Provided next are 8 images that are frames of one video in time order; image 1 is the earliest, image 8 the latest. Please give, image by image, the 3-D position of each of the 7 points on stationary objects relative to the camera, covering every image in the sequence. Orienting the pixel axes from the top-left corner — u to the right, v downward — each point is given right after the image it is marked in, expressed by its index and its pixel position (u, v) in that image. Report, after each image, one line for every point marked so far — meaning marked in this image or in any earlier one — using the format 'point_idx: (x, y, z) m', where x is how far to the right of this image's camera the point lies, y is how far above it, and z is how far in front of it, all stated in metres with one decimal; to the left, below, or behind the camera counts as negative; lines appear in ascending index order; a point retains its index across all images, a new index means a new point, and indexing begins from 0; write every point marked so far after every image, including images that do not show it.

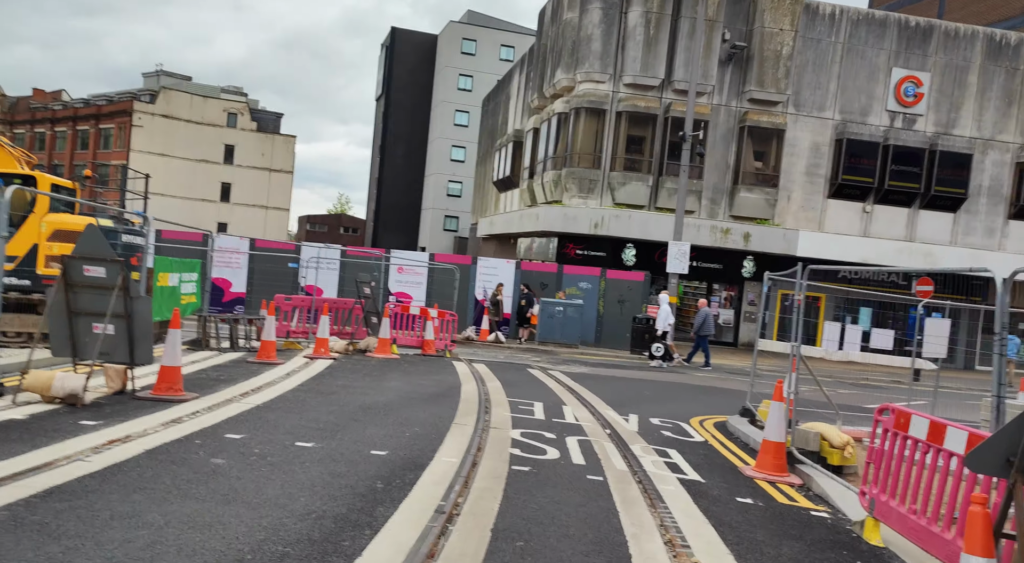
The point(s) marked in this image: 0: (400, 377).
0: (-1.8, -1.6, +15.3) m
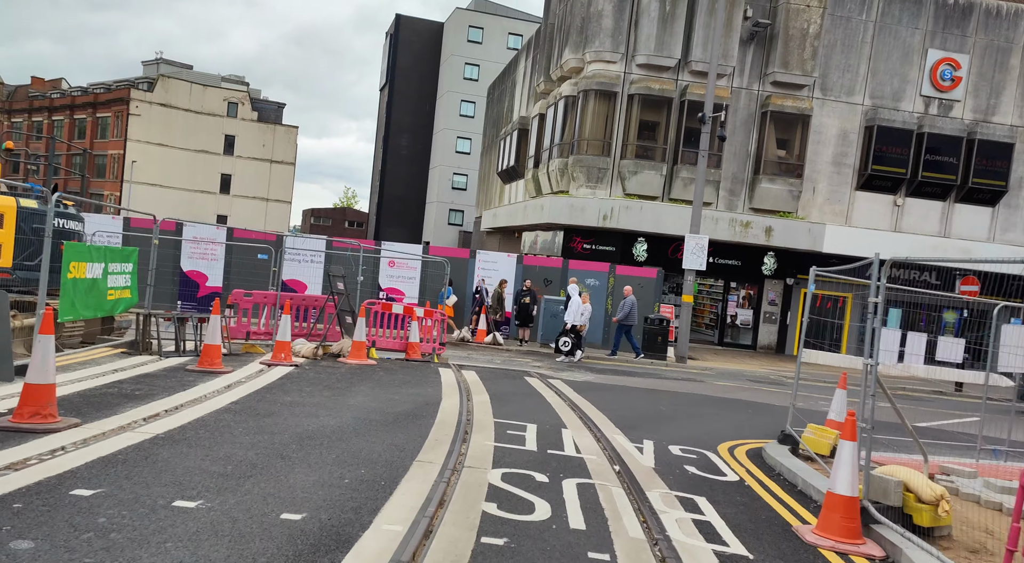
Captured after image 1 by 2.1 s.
0: (-1.9, -1.5, +12.8) m
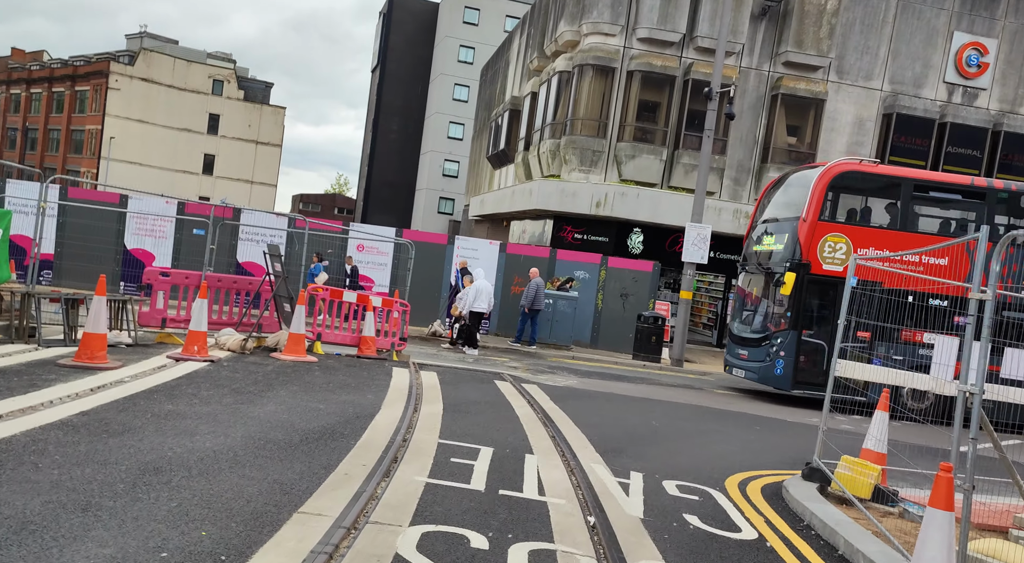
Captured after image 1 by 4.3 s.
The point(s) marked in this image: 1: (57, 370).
0: (-2.4, -1.2, +10.3) m
1: (-4.9, -1.0, +10.0) m
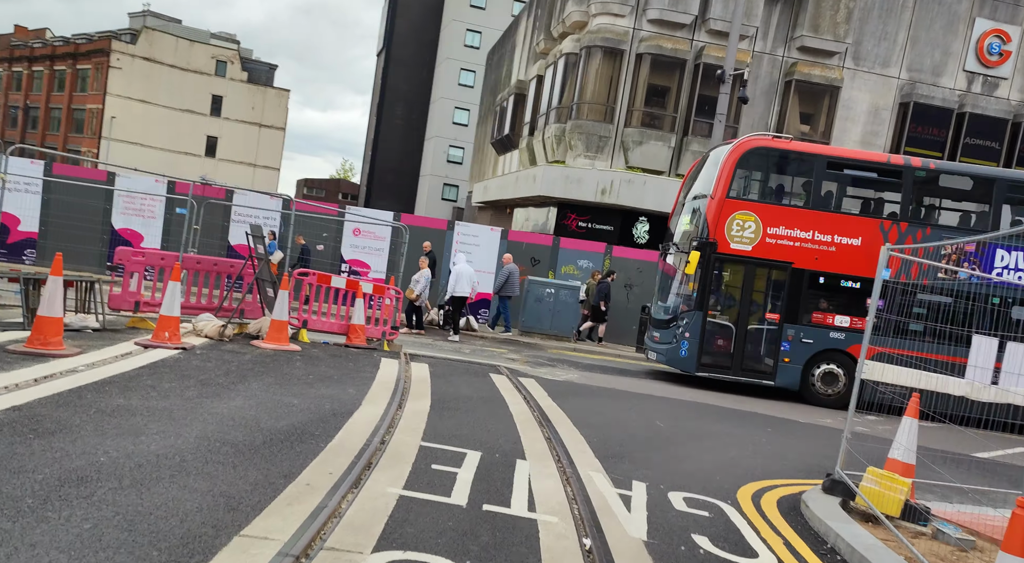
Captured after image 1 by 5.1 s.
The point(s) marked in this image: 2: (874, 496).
0: (-2.4, -1.1, +9.4) m
1: (-5.0, -0.8, +9.1) m
2: (+2.9, -1.7, +7.5) m
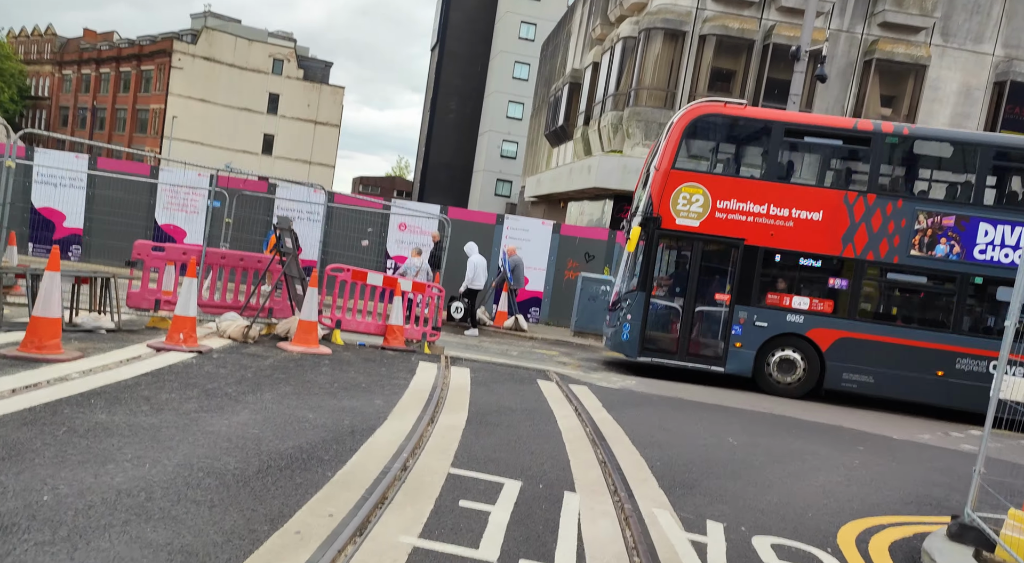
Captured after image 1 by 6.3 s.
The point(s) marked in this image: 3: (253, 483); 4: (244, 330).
0: (-2.0, -1.0, +8.3) m
1: (-4.6, -0.8, +8.2) m
2: (+3.2, -1.7, +6.0) m
3: (-1.5, -1.2, +5.5) m
4: (-3.3, -0.6, +11.4) m
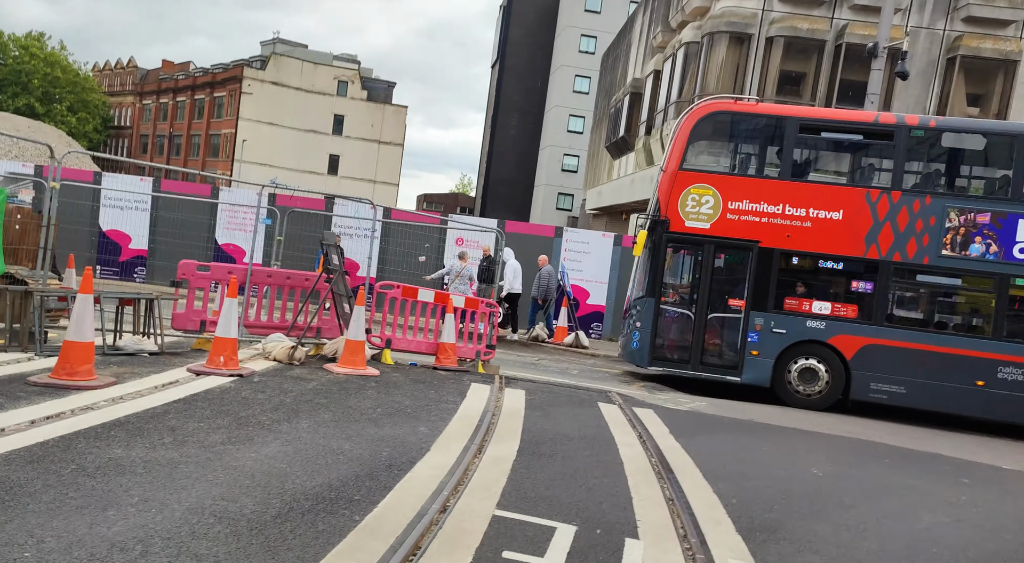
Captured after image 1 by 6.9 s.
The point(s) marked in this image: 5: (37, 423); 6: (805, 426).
0: (-1.6, -1.2, +7.7) m
1: (-4.1, -1.0, +7.7) m
2: (+3.5, -1.7, +5.1) m
3: (-1.3, -1.3, +4.9) m
4: (-2.6, -0.8, +10.9) m
5: (-3.4, -1.0, +6.8) m
6: (+3.4, -1.7, +10.5) m
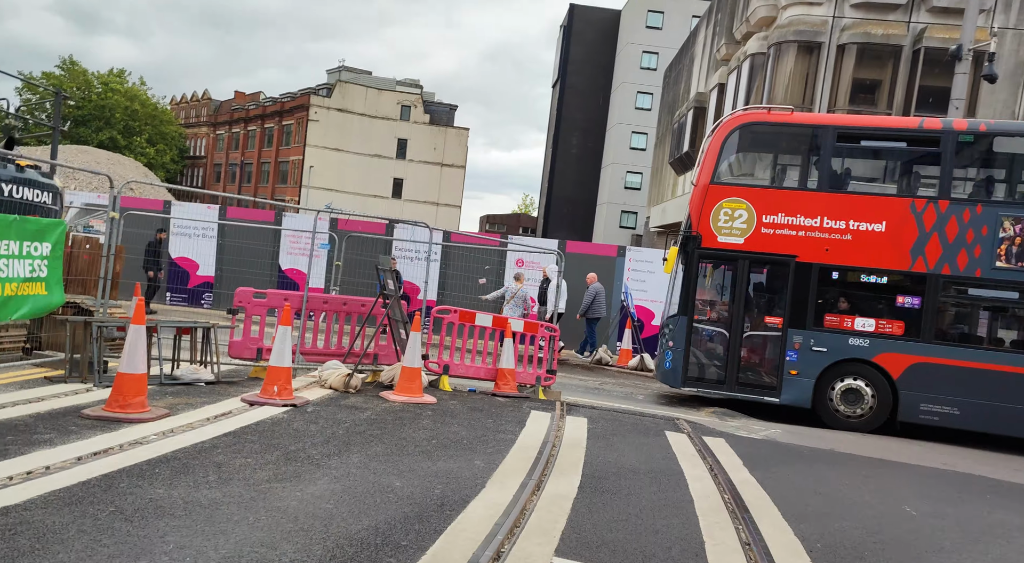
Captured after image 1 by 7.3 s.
0: (-1.1, -1.4, +7.4) m
1: (-3.7, -1.2, +7.6) m
2: (+3.8, -1.8, +4.4) m
3: (-1.0, -1.4, +4.6) m
4: (-1.9, -1.1, +10.6) m
5: (-3.0, -1.3, +6.6) m
6: (+4.1, -1.9, +9.9) m
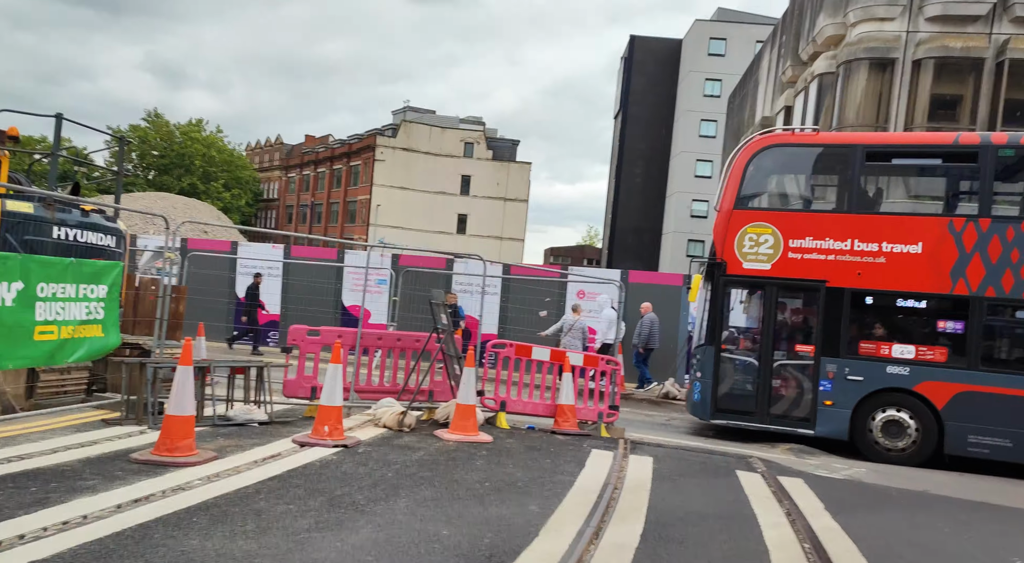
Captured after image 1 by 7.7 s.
0: (-0.7, -1.7, +7.0) m
1: (-3.2, -1.6, +7.4) m
2: (+4.0, -1.9, +3.6) m
3: (-0.8, -1.6, +4.2) m
4: (-1.2, -1.5, +10.3) m
5: (-2.6, -1.5, +6.3) m
6: (+4.7, -2.1, +9.1) m
